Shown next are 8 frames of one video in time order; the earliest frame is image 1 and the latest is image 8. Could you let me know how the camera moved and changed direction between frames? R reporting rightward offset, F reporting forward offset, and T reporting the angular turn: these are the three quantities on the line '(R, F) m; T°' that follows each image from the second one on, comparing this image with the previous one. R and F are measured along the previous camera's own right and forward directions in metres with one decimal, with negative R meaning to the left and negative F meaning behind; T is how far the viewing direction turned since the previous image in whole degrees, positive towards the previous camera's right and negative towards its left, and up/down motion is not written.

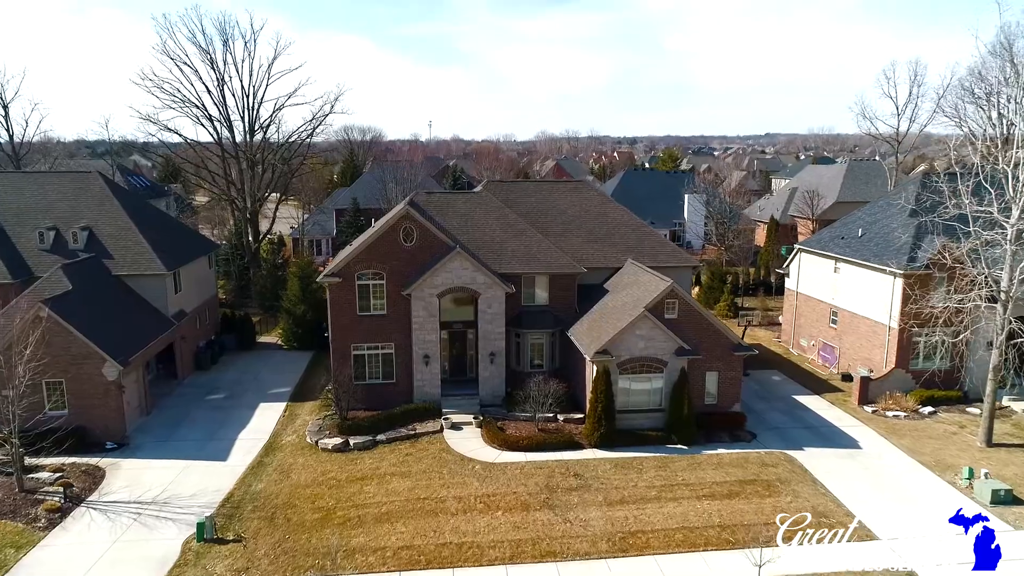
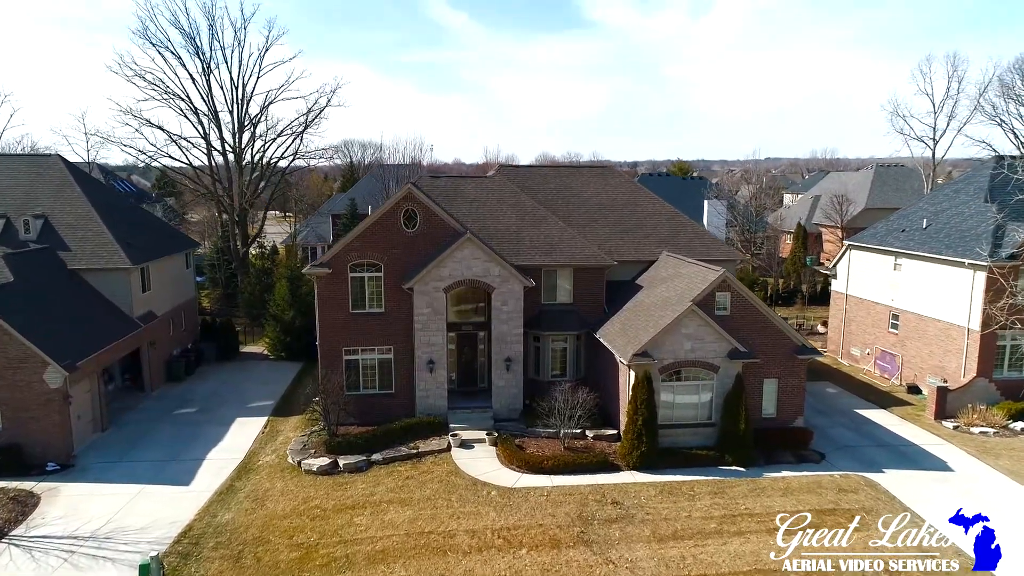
(-0.6, +4.0) m; 0°
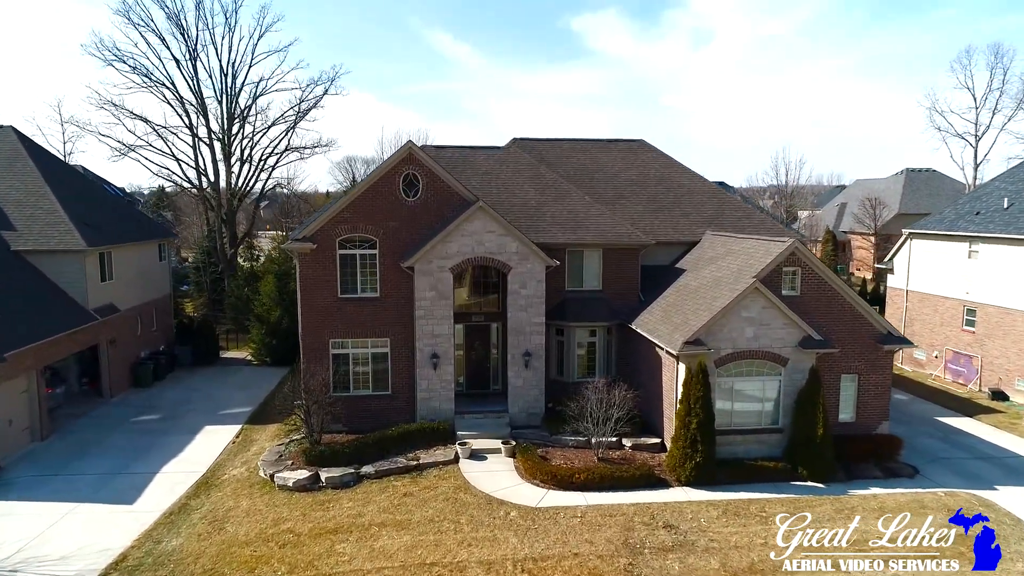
(-0.4, +3.8) m; 0°
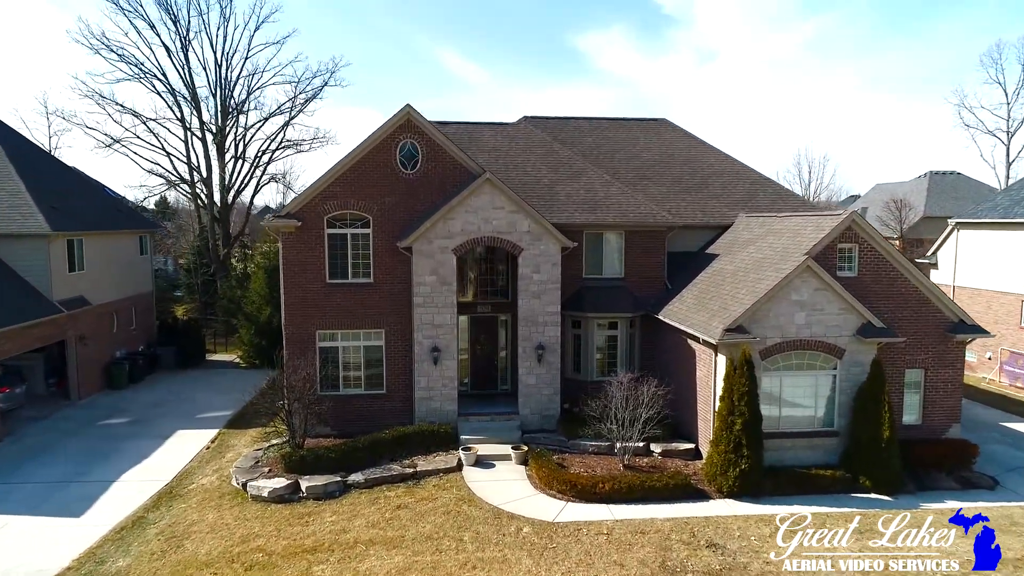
(-0.1, +2.3) m; 0°
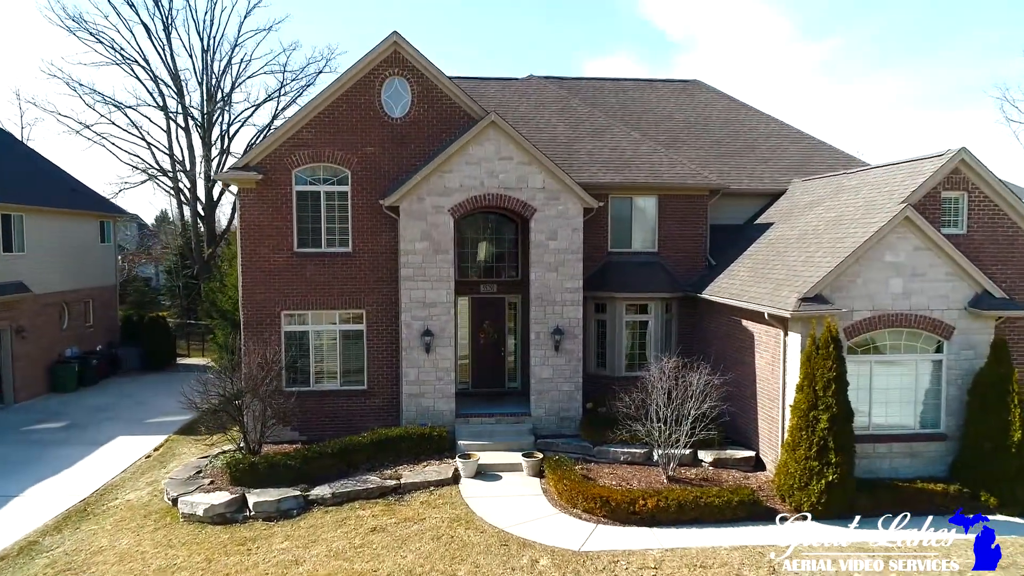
(-0.1, +3.3) m; -1°
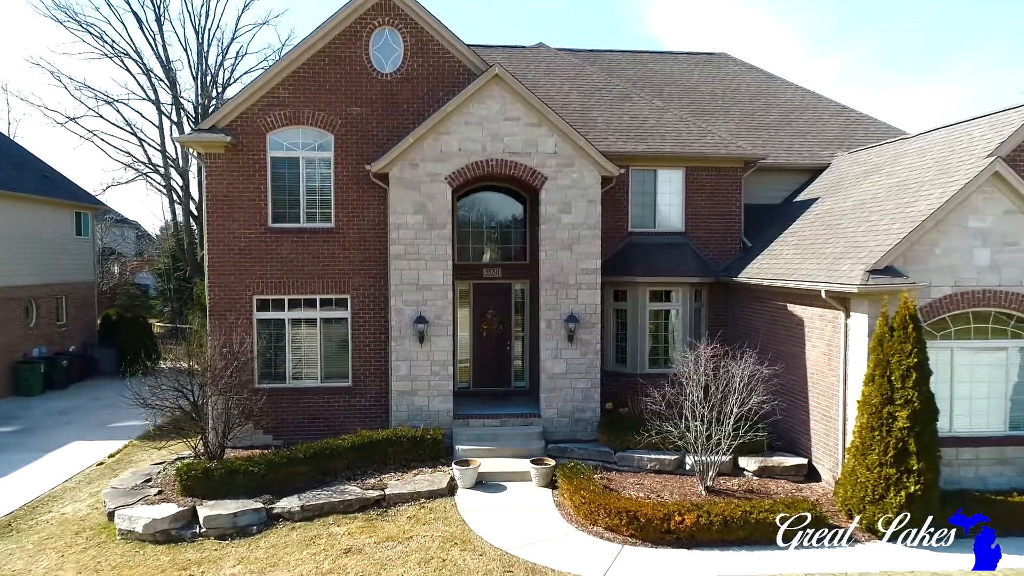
(0.0, +1.9) m; -1°
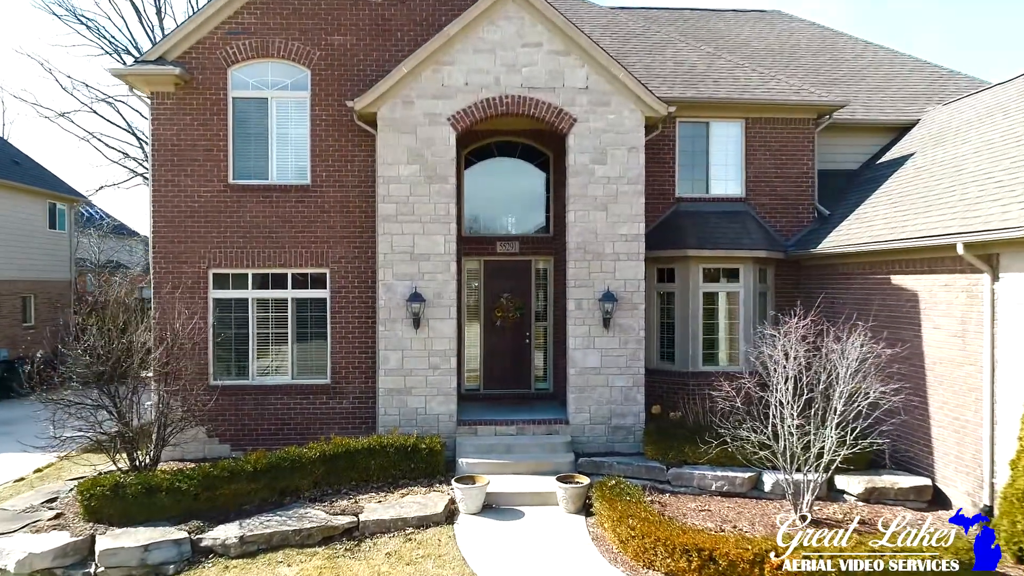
(0.0, +2.6) m; -2°
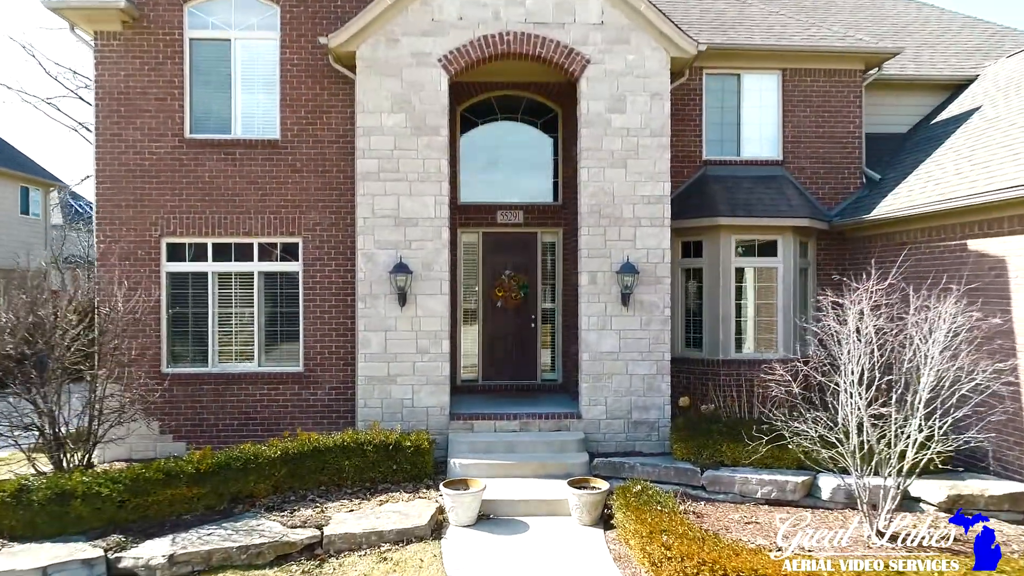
(0.0, +1.4) m; 0°
